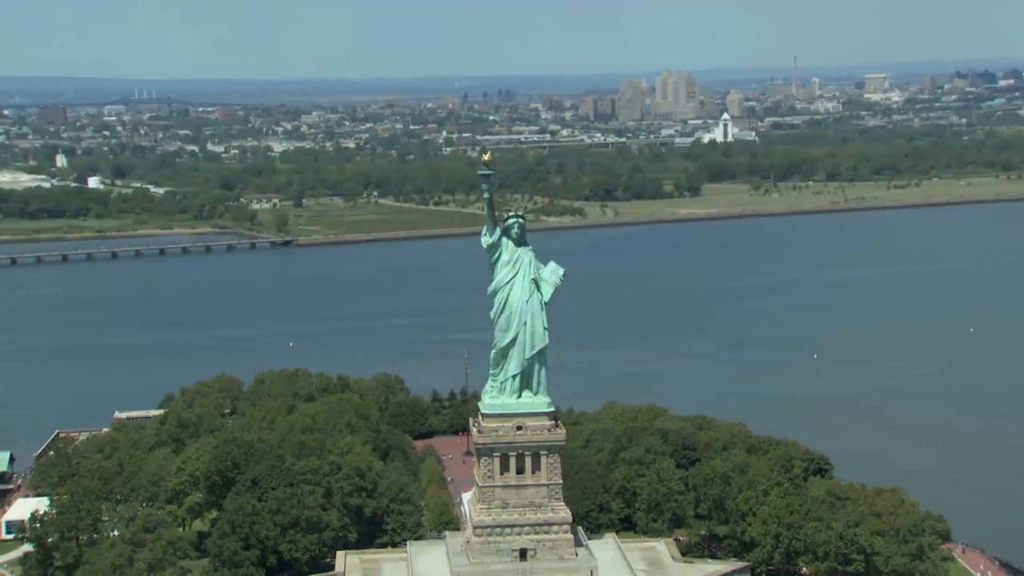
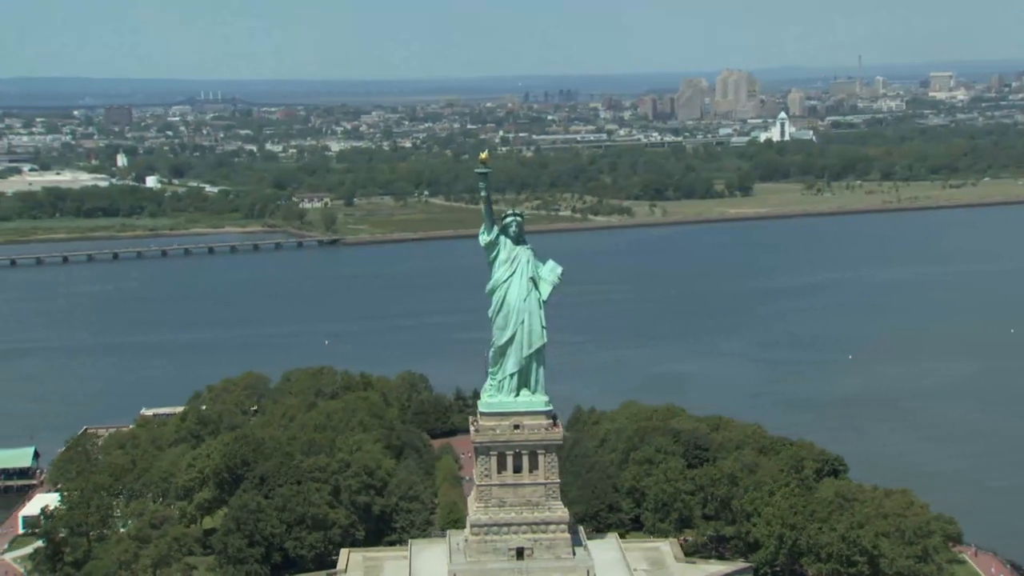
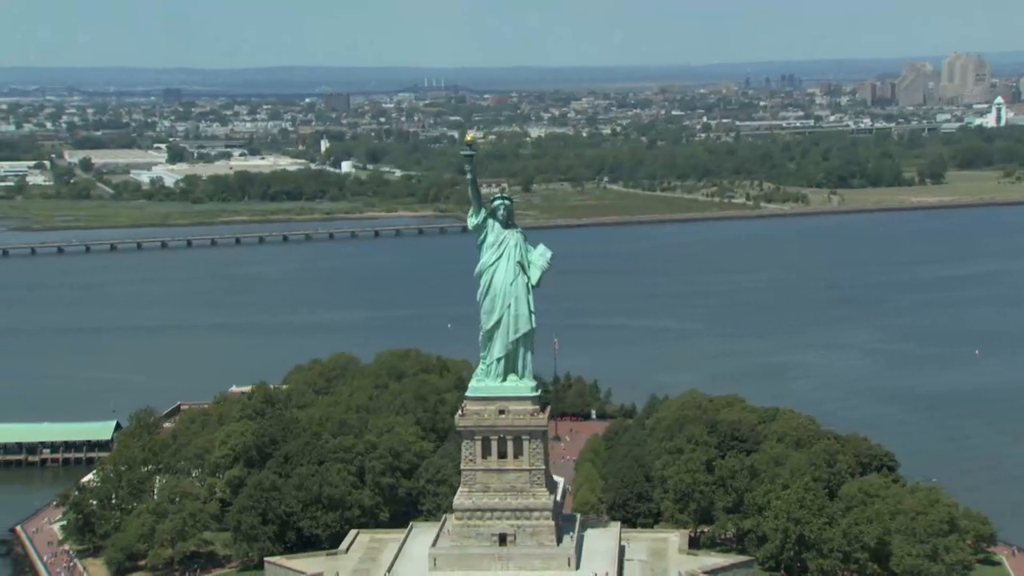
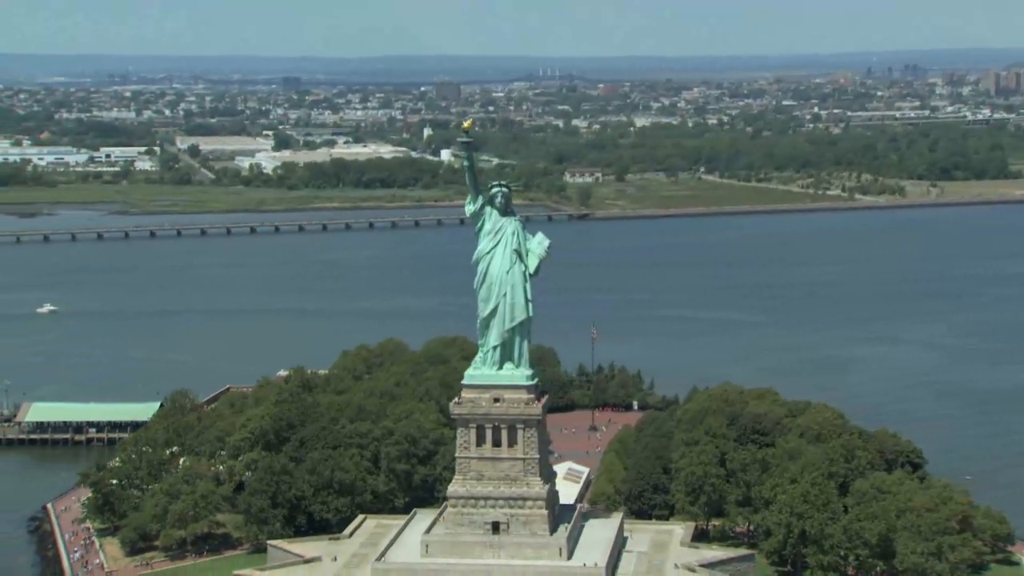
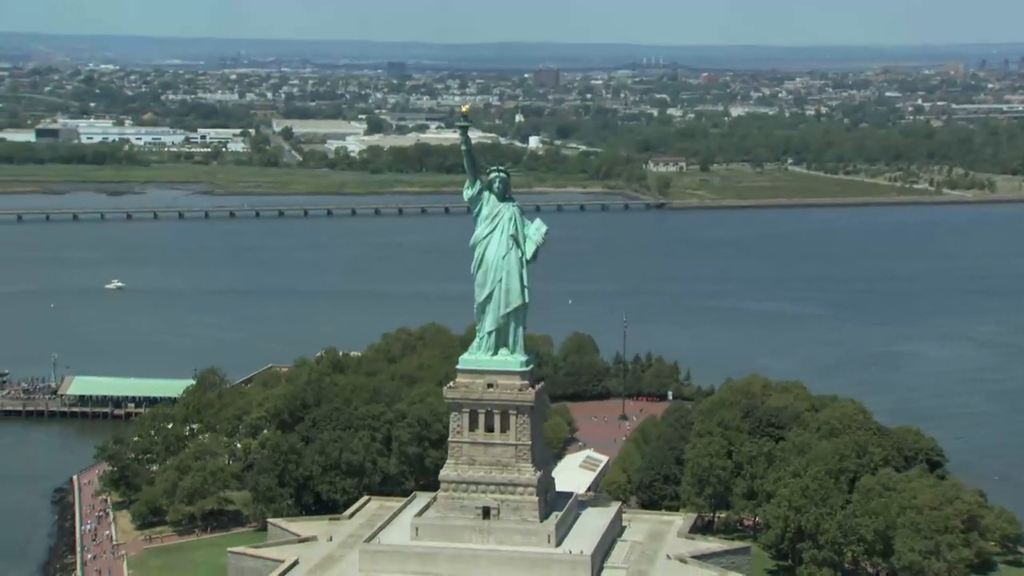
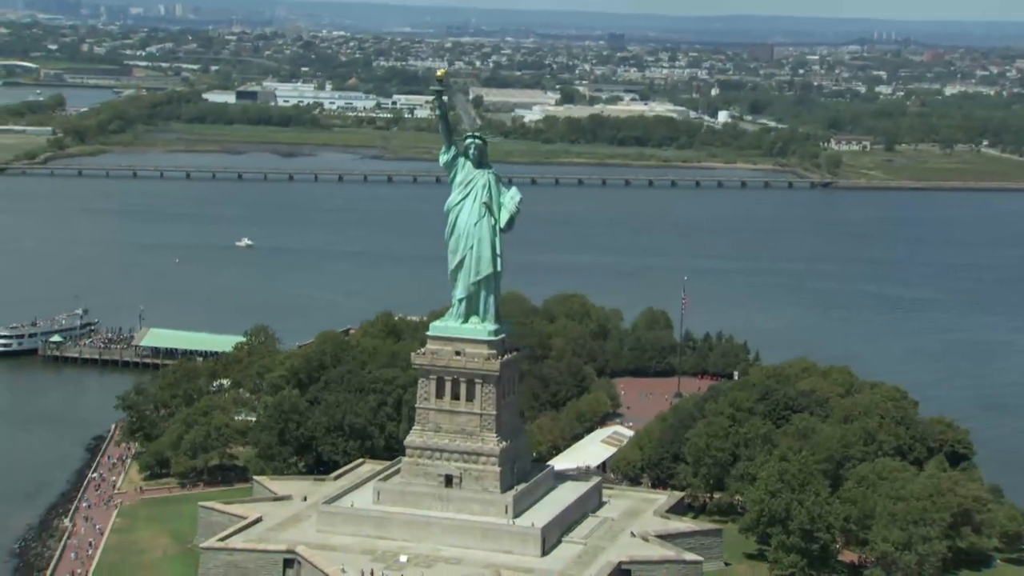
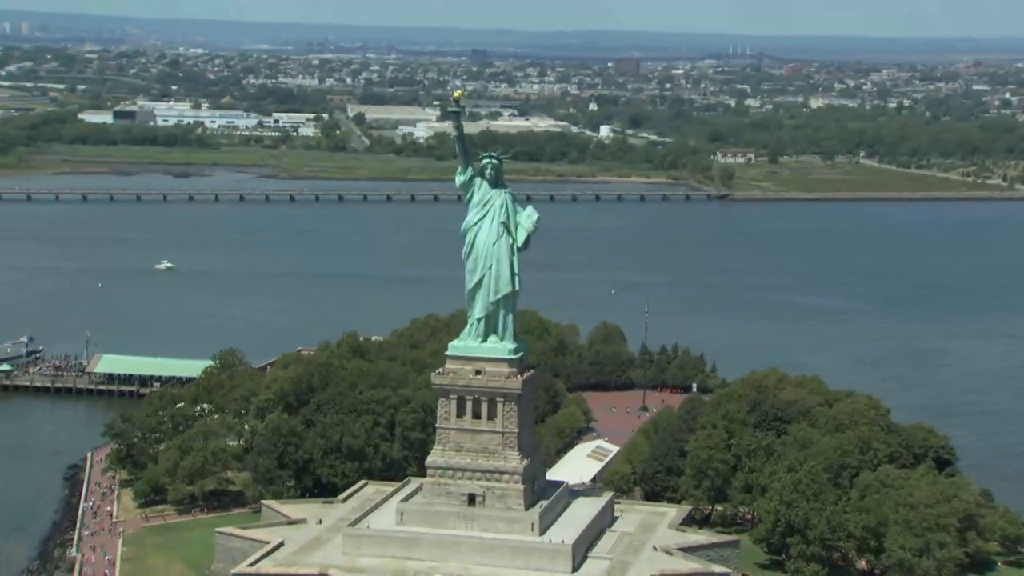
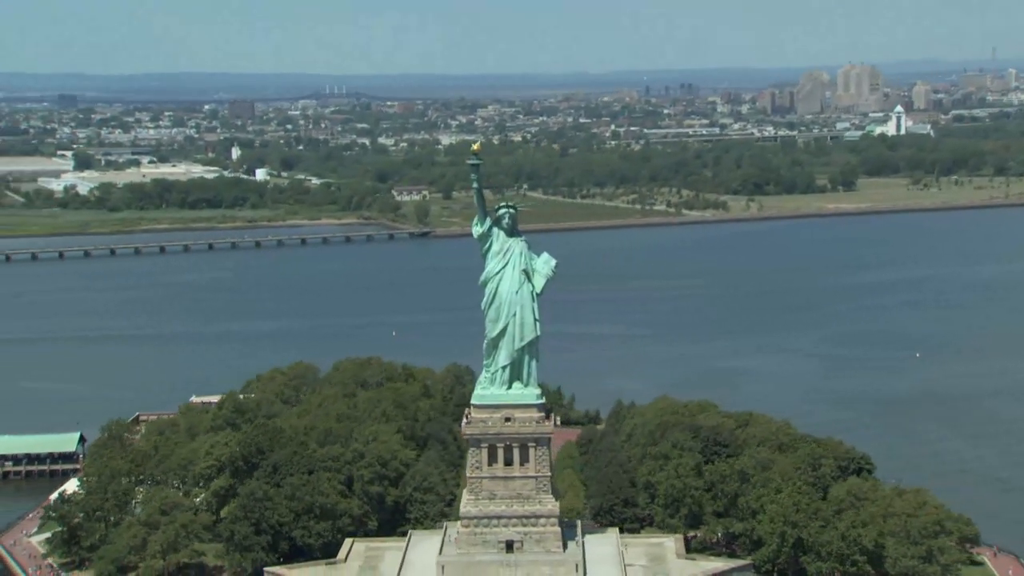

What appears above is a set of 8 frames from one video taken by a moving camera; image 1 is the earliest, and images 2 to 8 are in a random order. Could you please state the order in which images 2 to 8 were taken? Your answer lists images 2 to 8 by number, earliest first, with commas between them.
2, 8, 3, 4, 5, 7, 6
